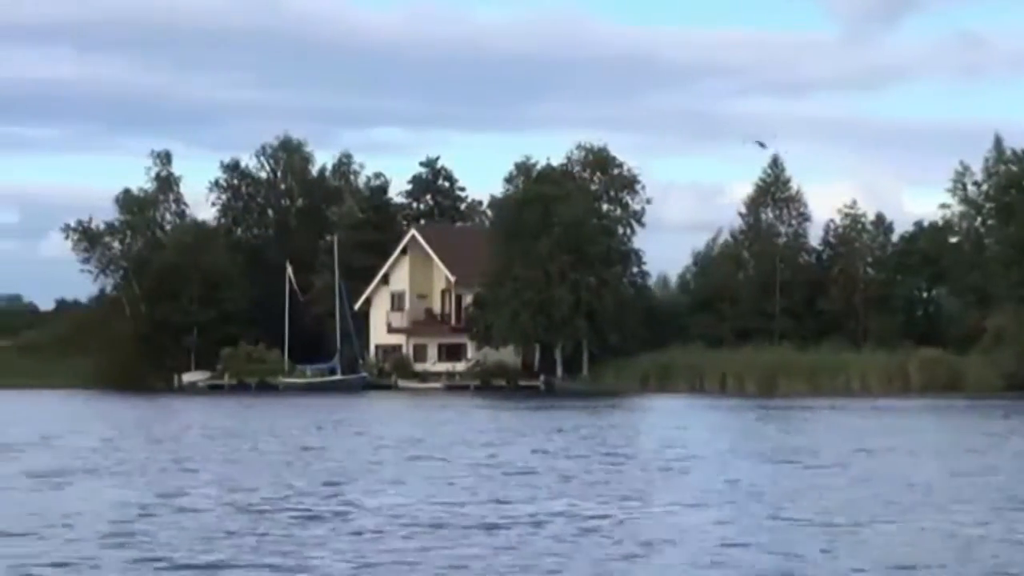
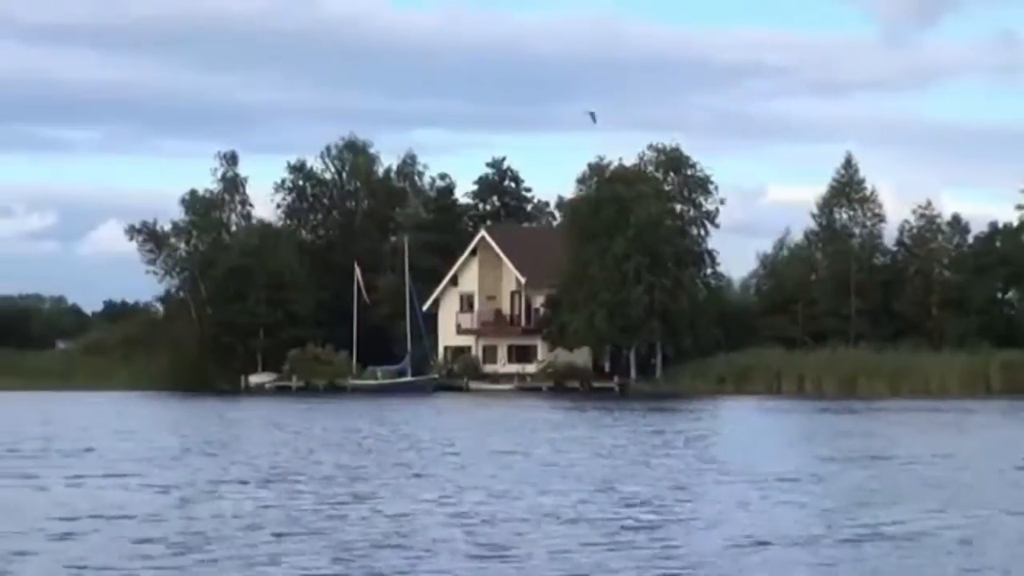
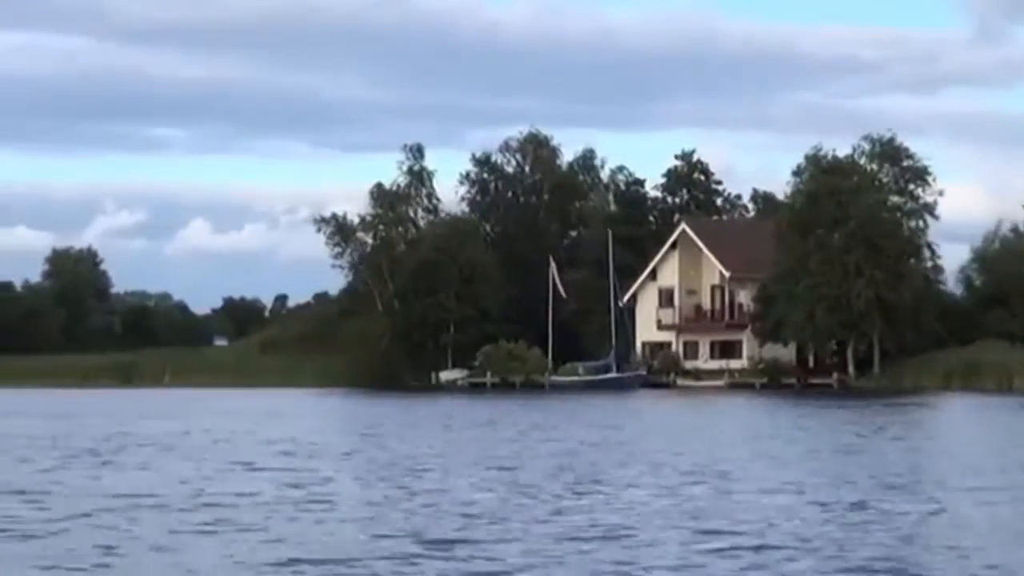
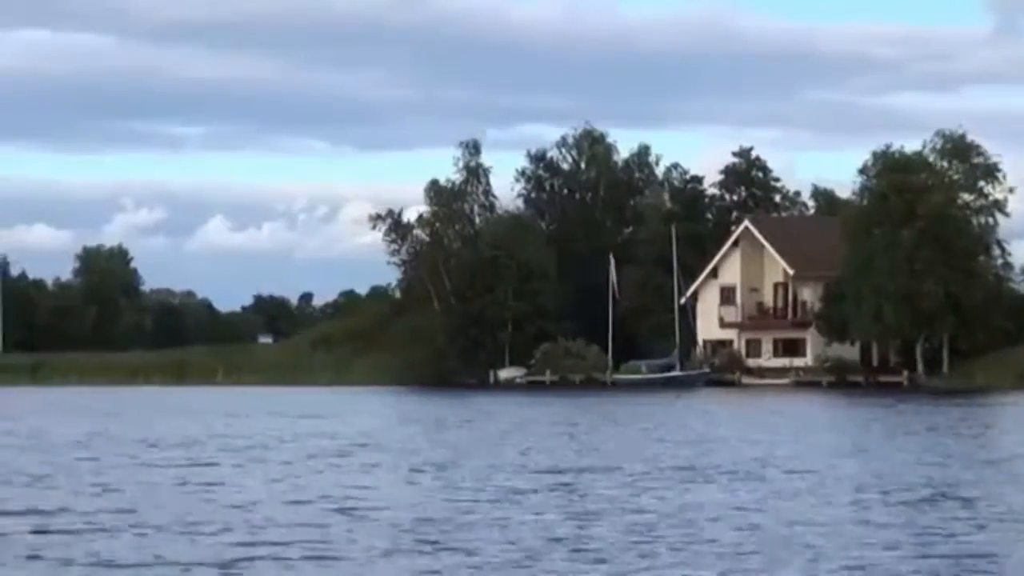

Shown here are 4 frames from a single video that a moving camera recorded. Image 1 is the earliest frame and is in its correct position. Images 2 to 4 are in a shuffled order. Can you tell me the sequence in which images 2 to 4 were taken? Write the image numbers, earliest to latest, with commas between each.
2, 3, 4
